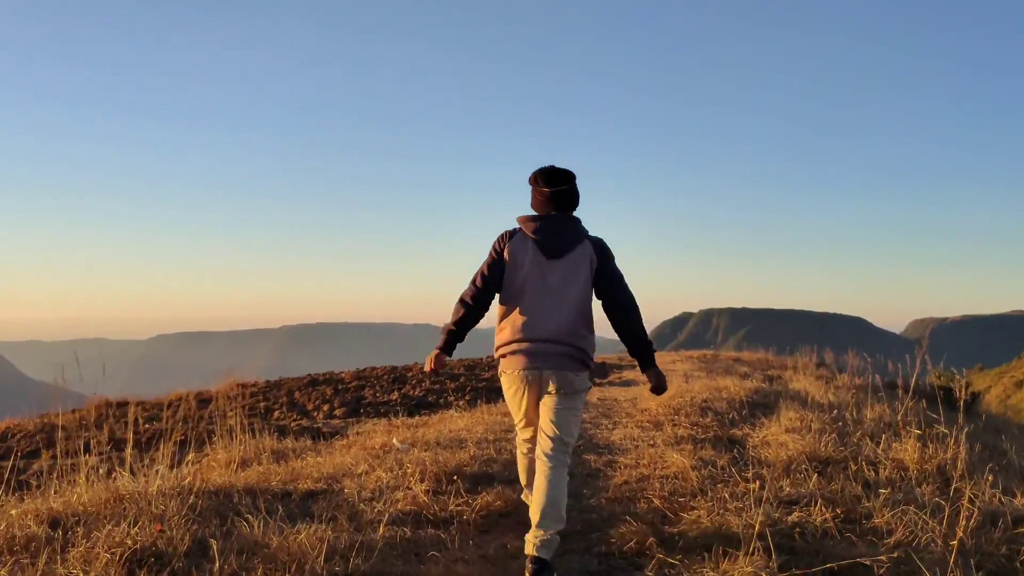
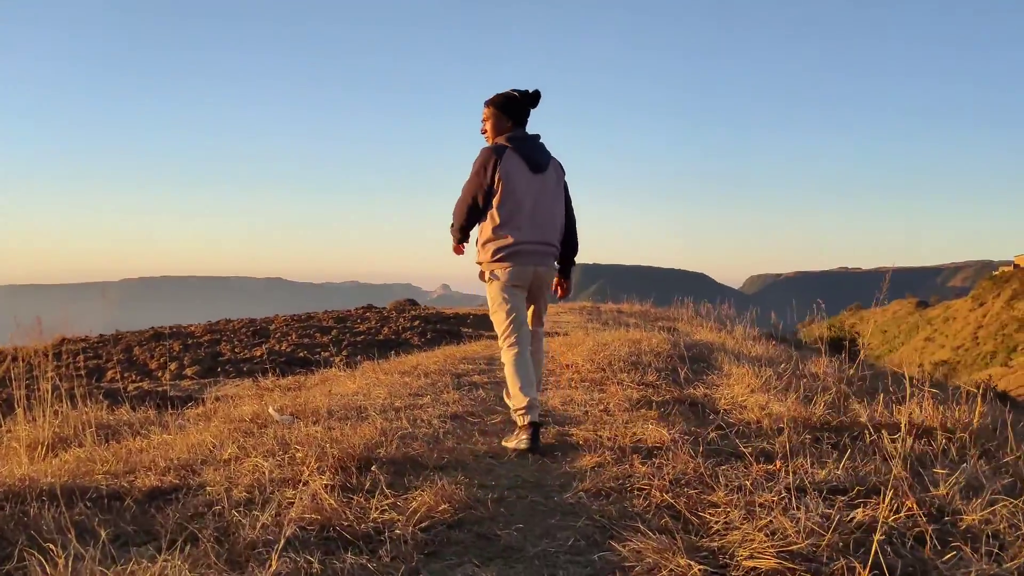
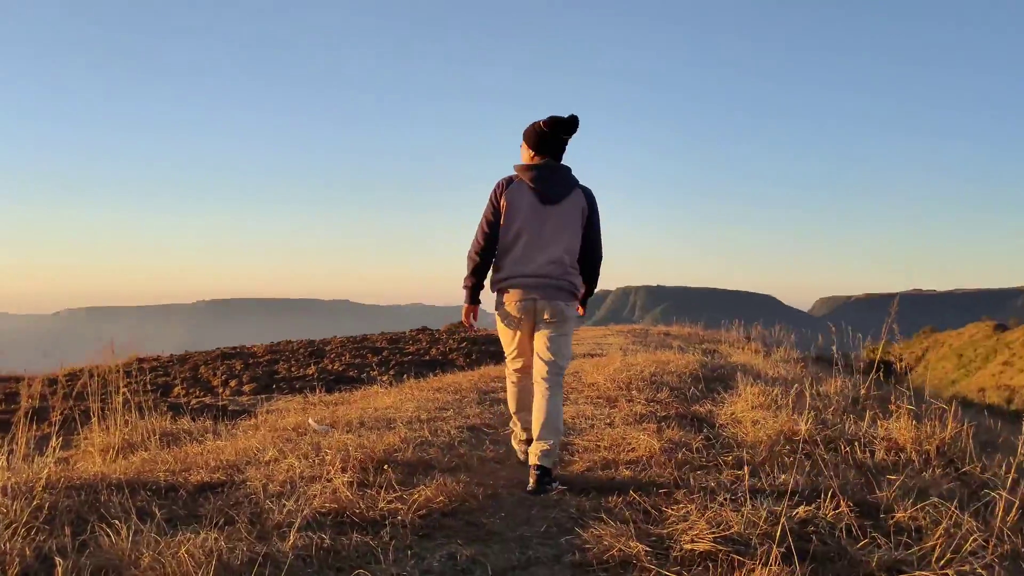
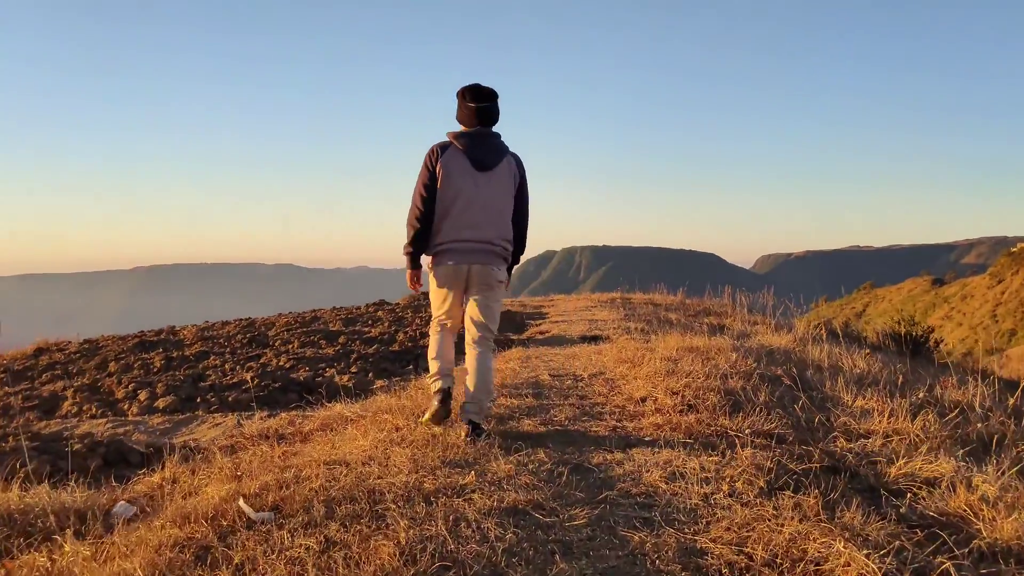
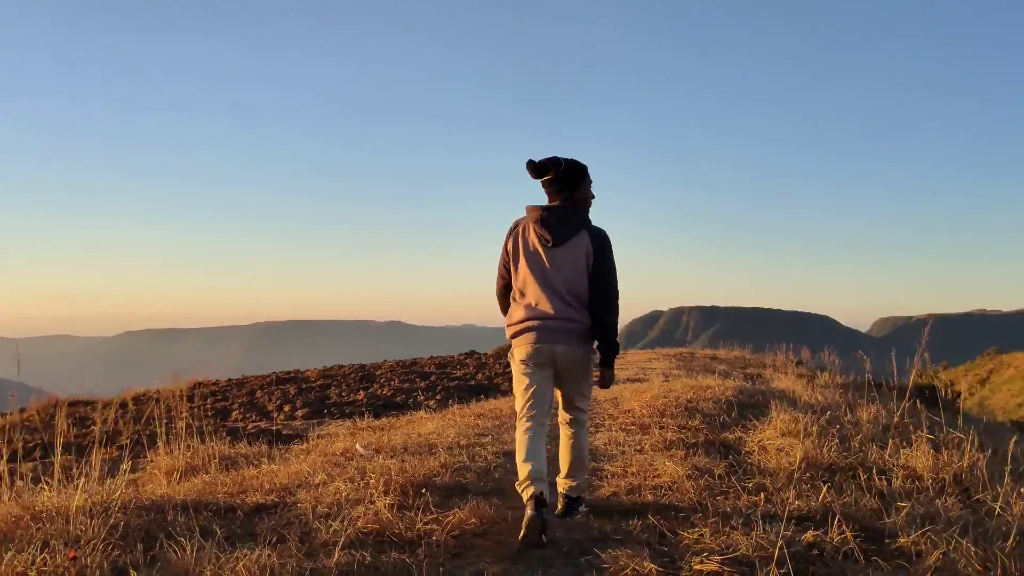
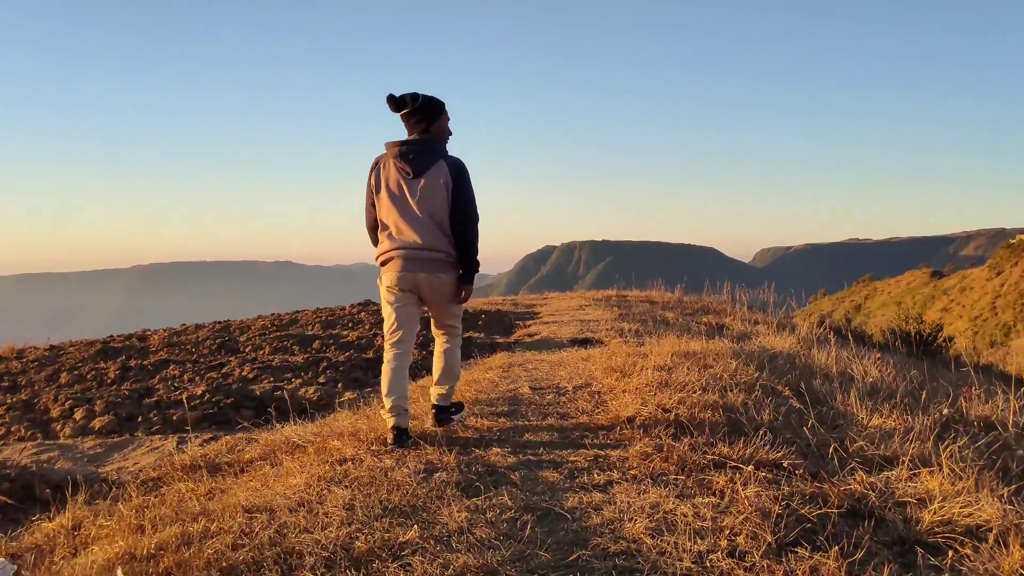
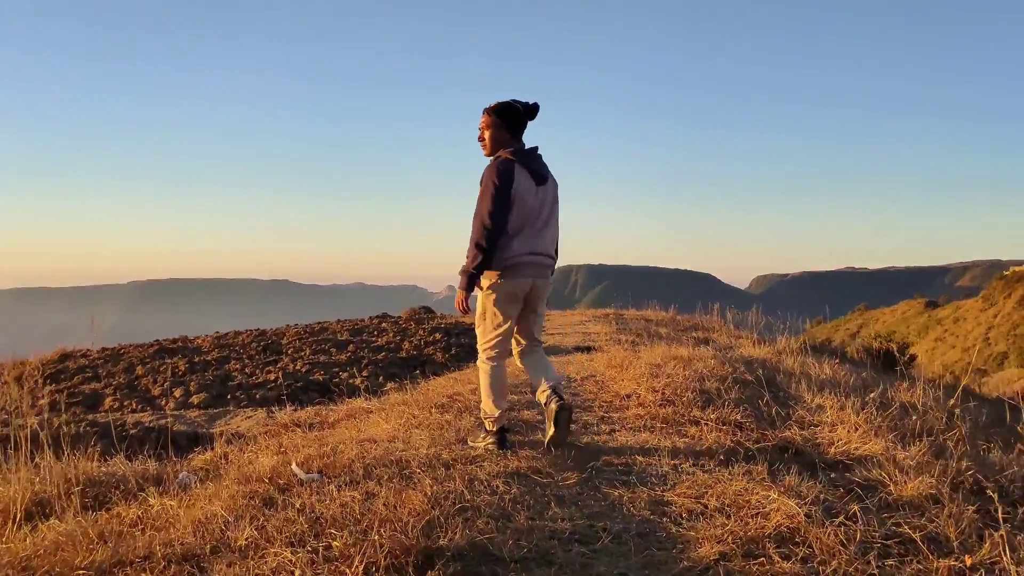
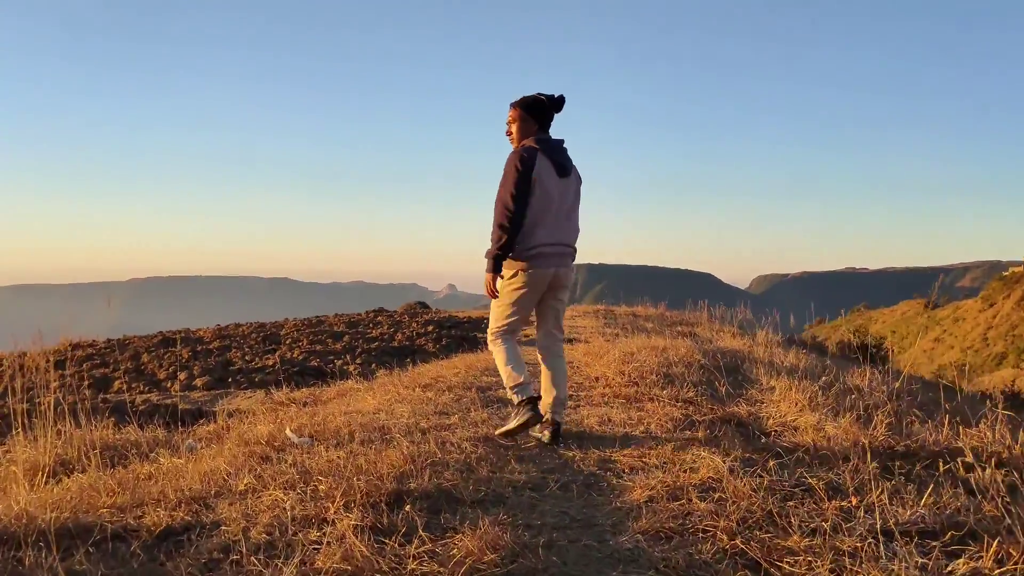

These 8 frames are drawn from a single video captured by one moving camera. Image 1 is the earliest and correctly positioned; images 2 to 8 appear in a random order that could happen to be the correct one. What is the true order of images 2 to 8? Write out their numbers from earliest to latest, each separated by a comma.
5, 3, 2, 8, 7, 4, 6
